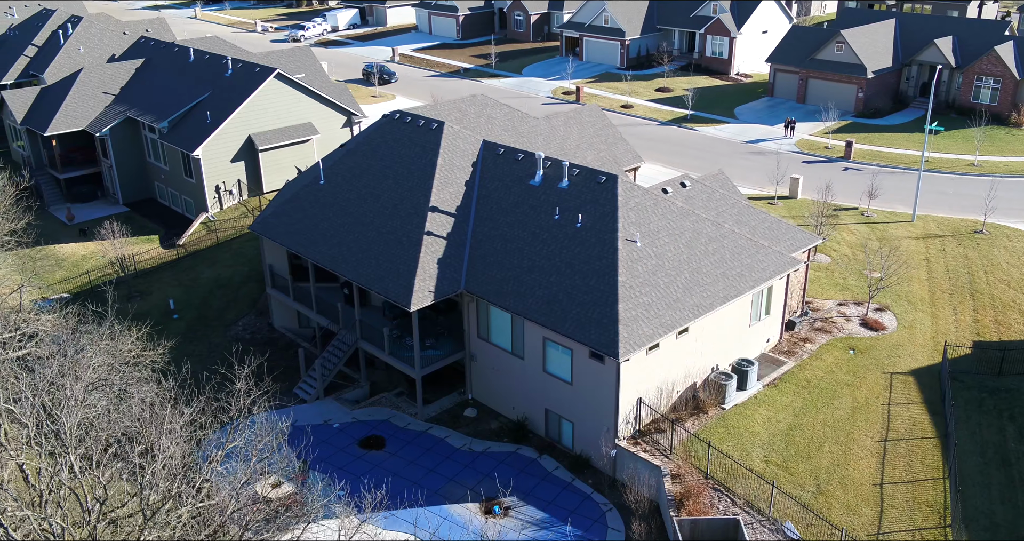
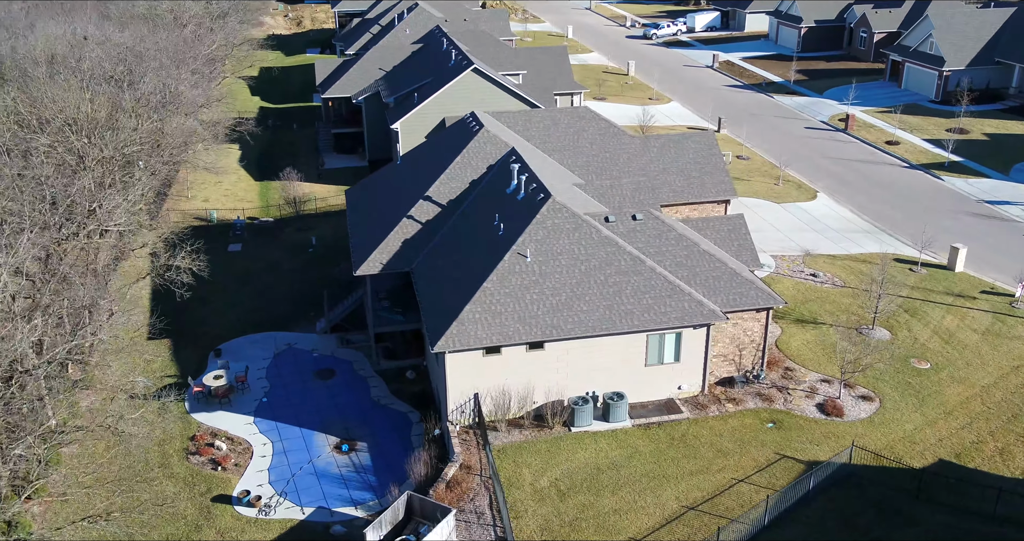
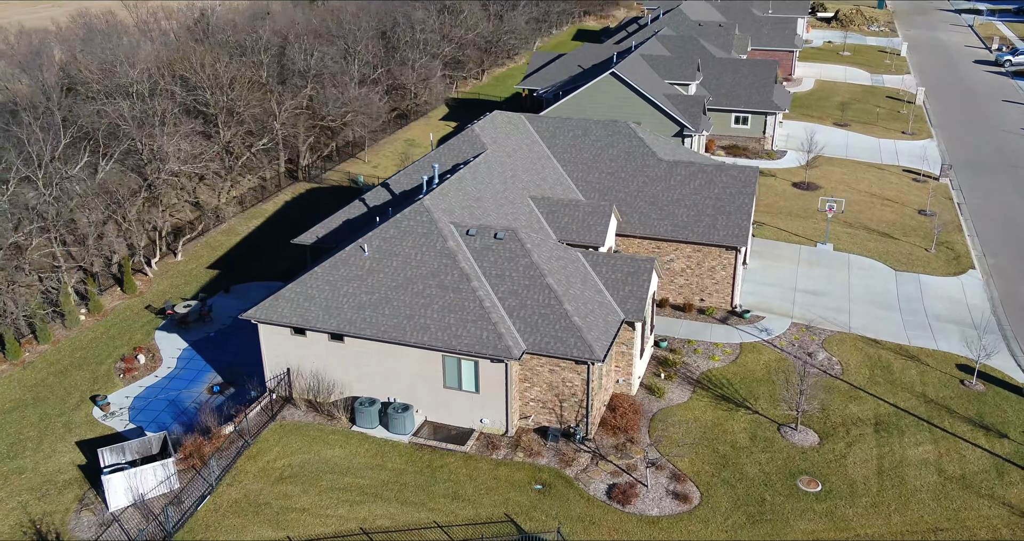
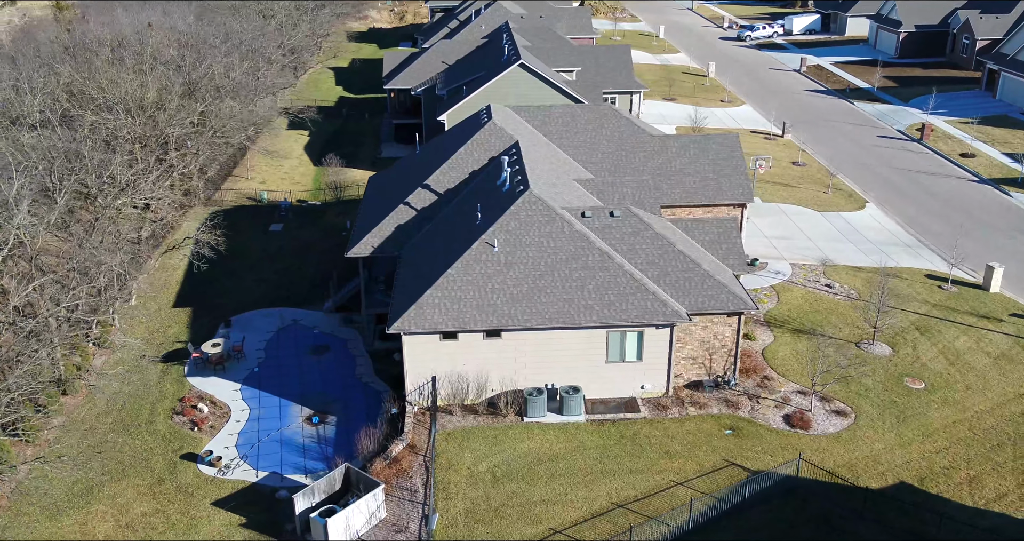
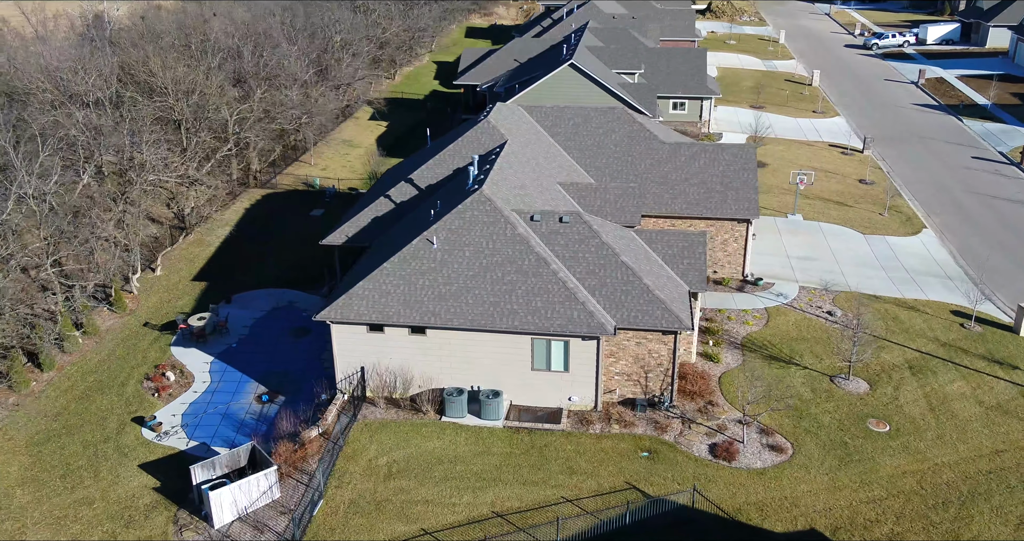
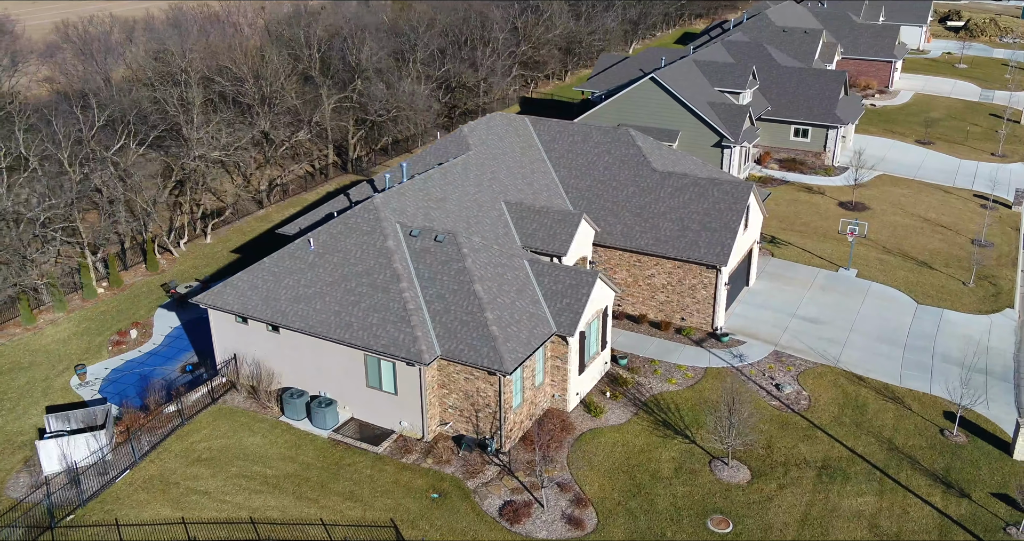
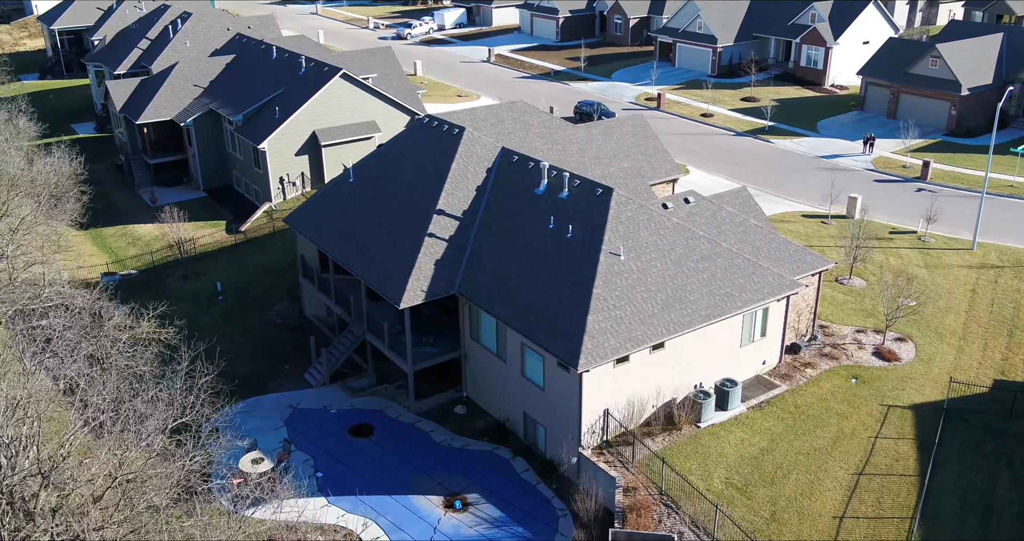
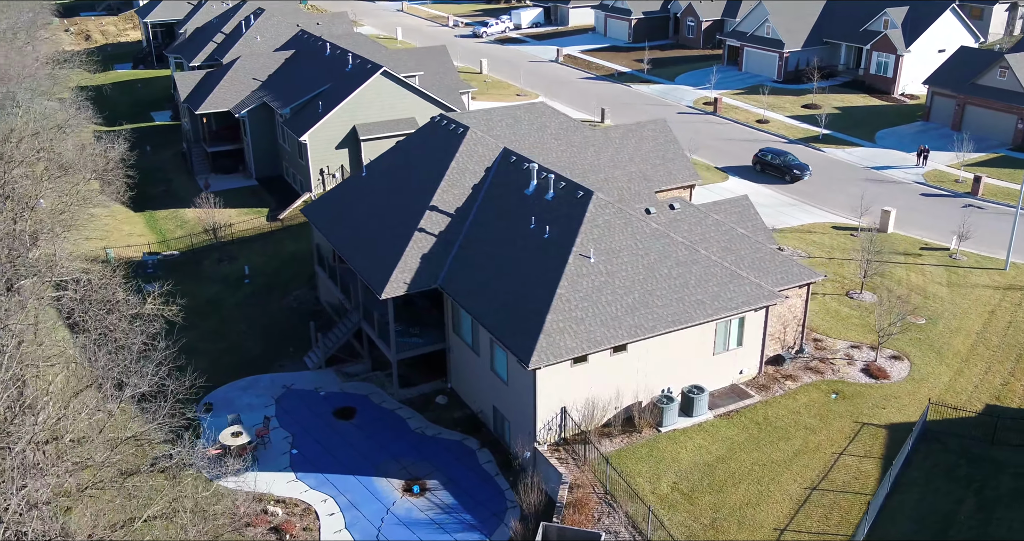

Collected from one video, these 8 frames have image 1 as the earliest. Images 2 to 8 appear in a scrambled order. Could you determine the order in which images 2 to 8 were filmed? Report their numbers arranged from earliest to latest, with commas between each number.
7, 8, 2, 4, 5, 3, 6
